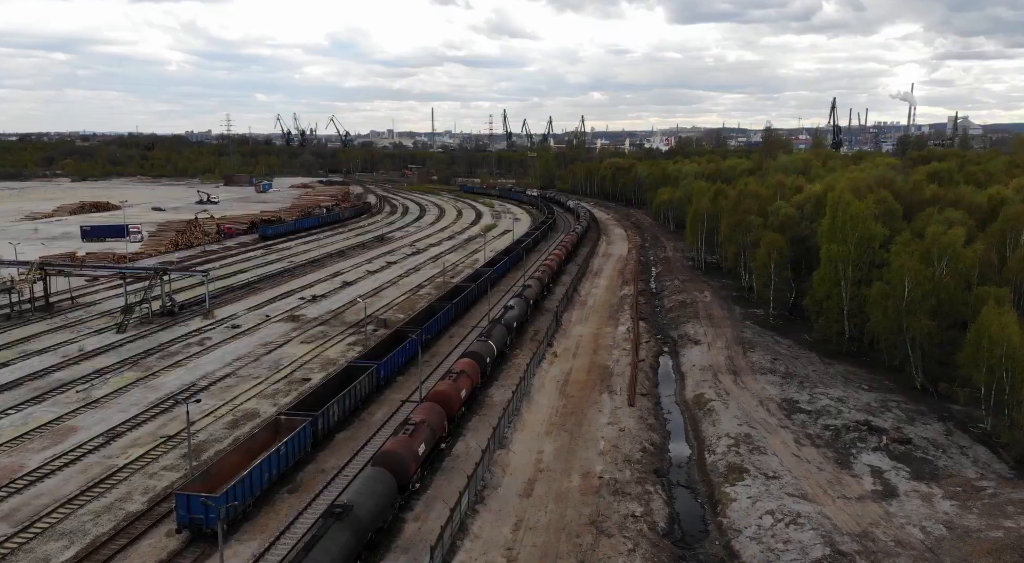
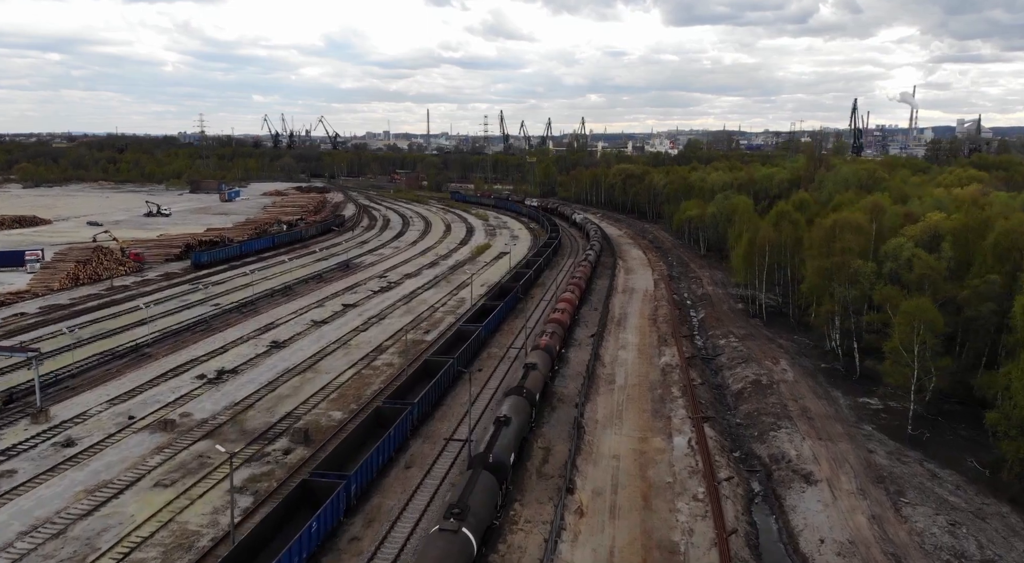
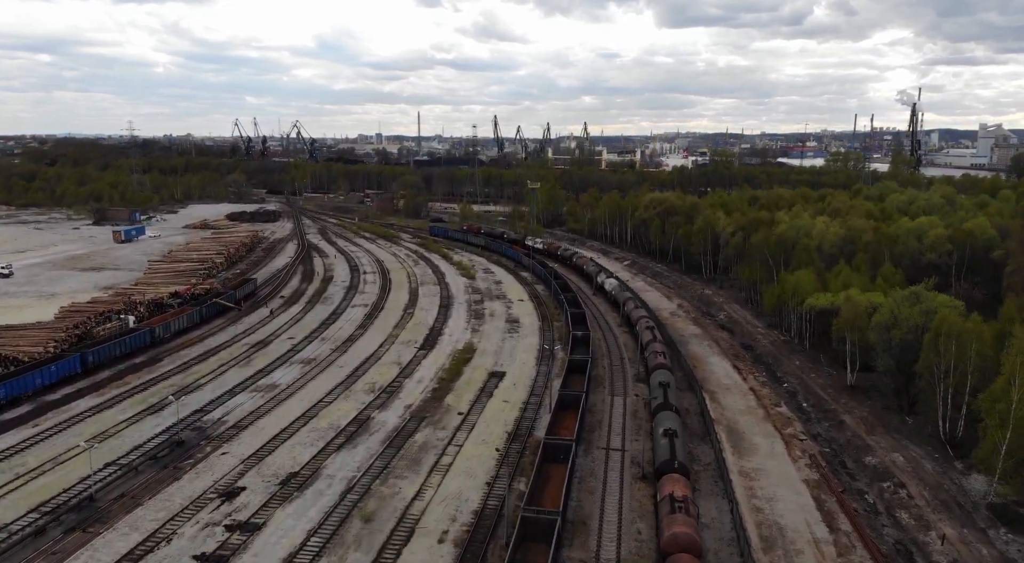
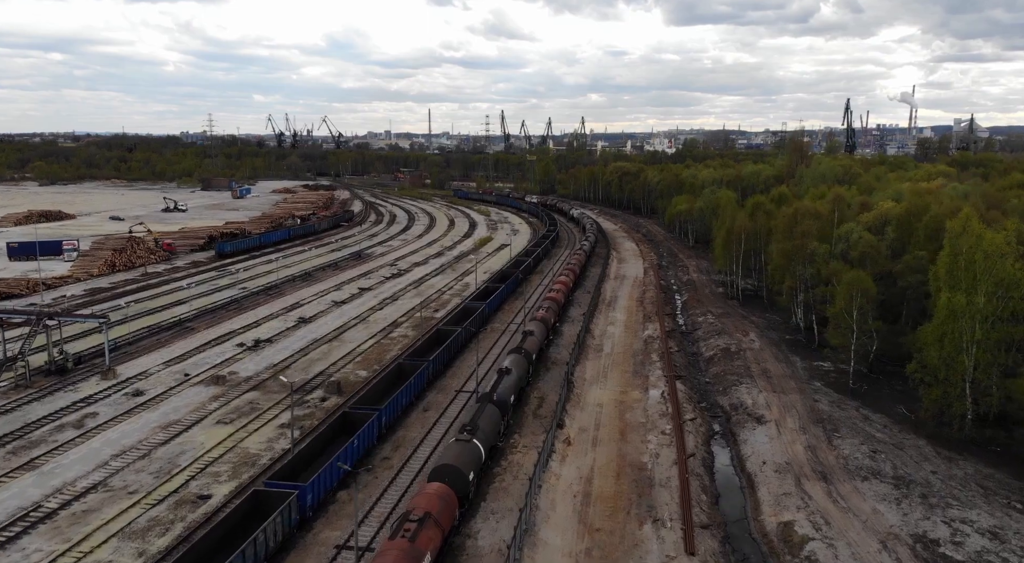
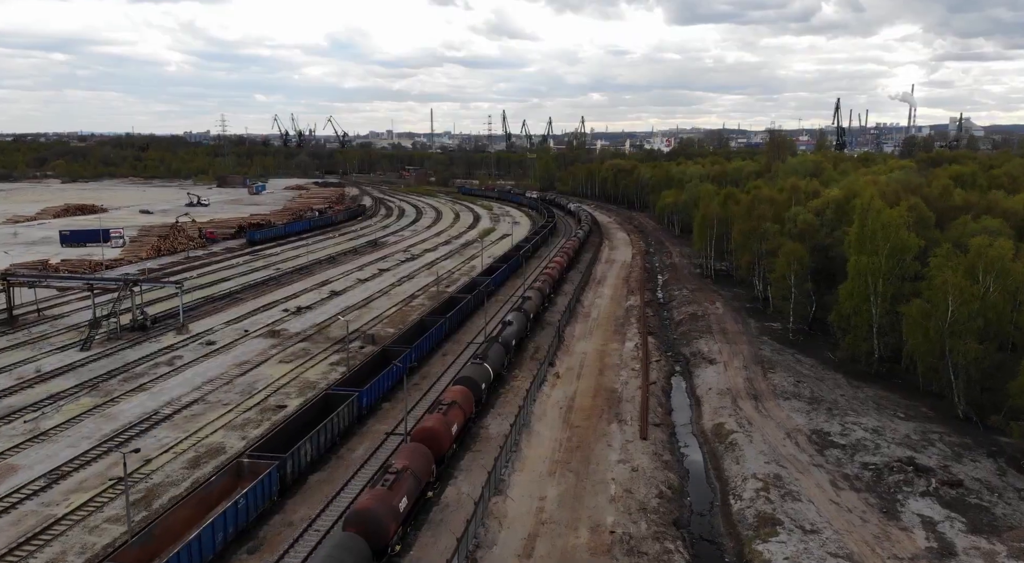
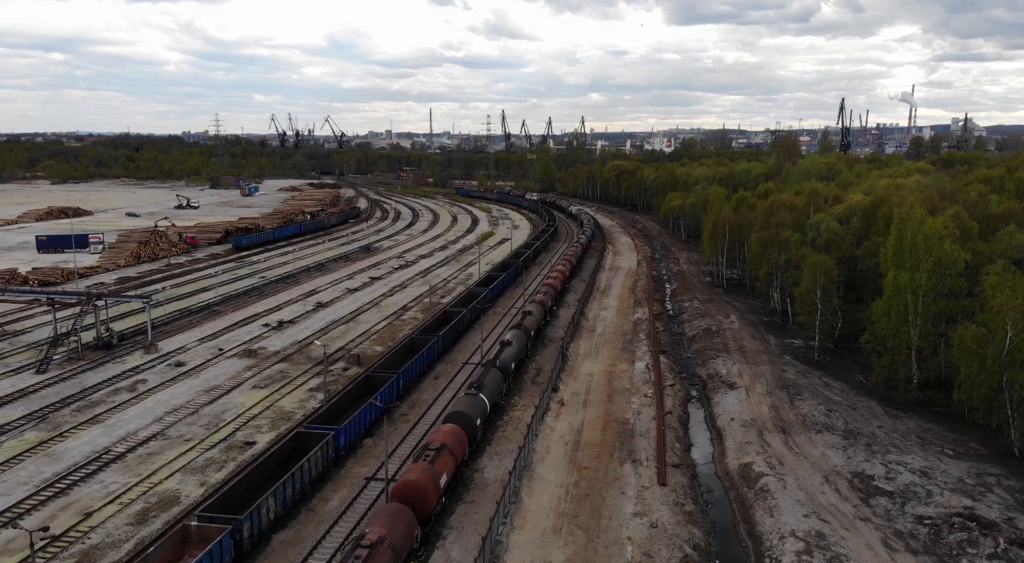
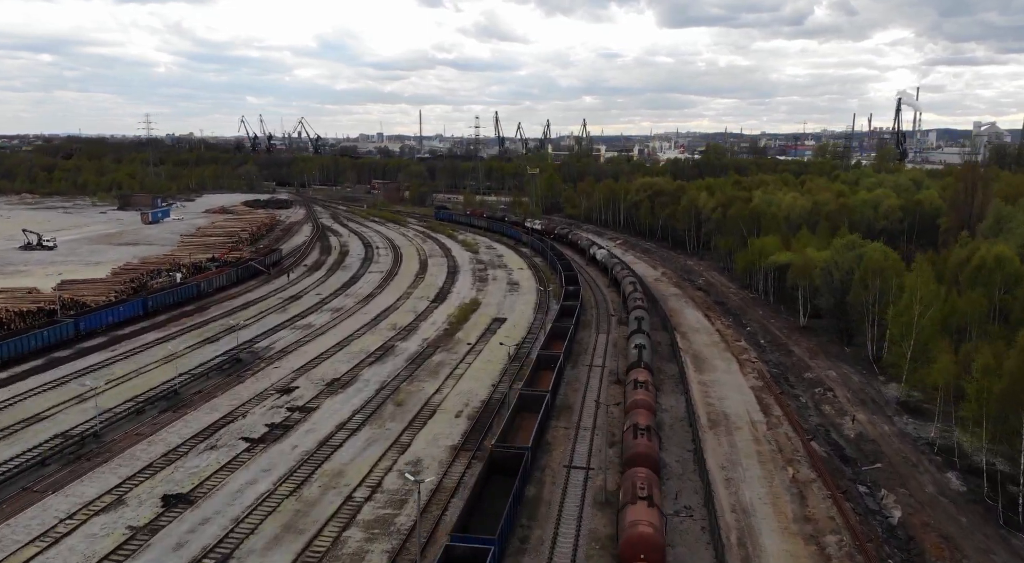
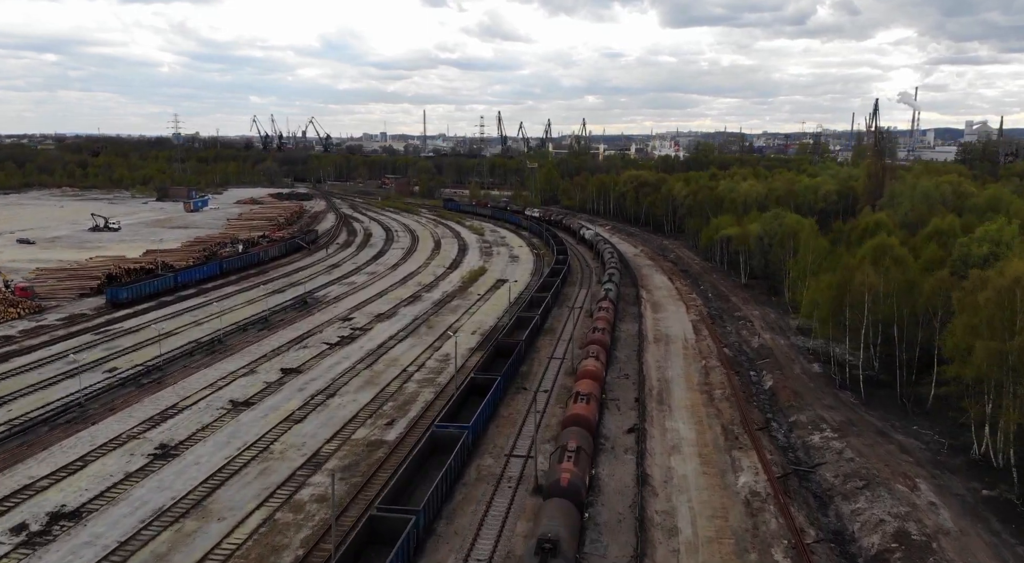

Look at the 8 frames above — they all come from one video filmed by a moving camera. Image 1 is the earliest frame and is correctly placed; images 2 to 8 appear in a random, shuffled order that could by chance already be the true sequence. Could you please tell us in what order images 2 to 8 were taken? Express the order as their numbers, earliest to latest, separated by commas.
5, 6, 4, 2, 8, 7, 3
